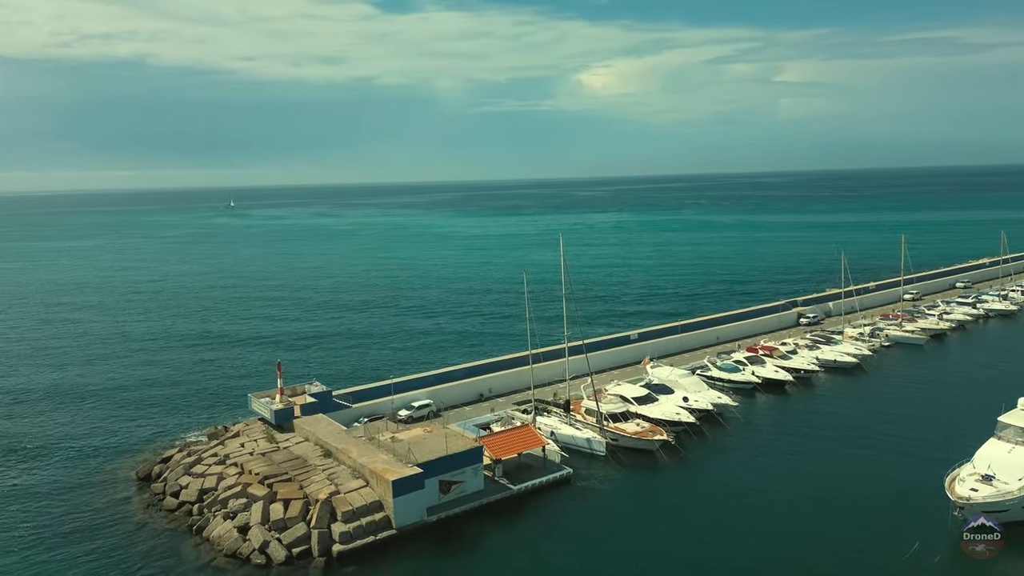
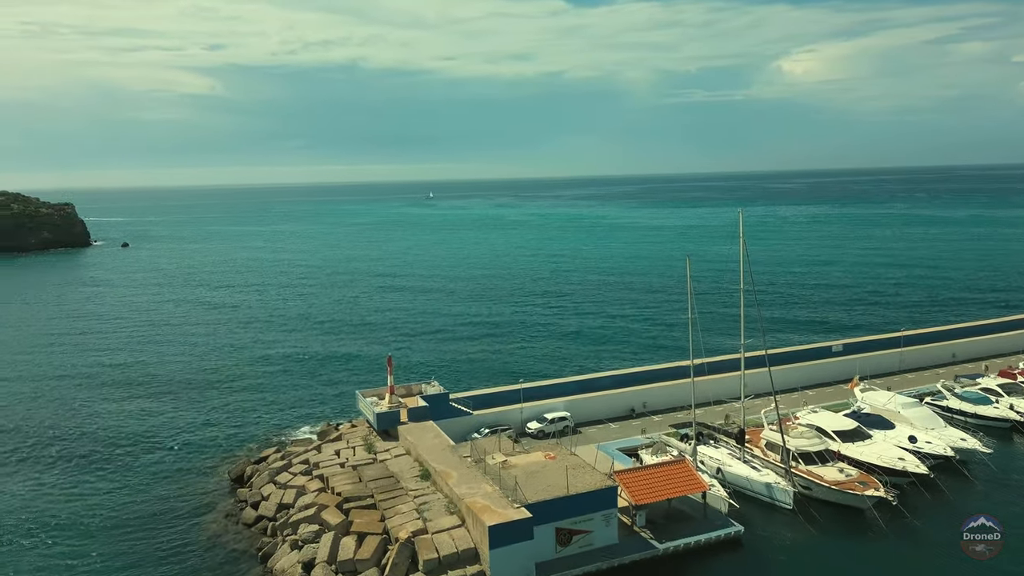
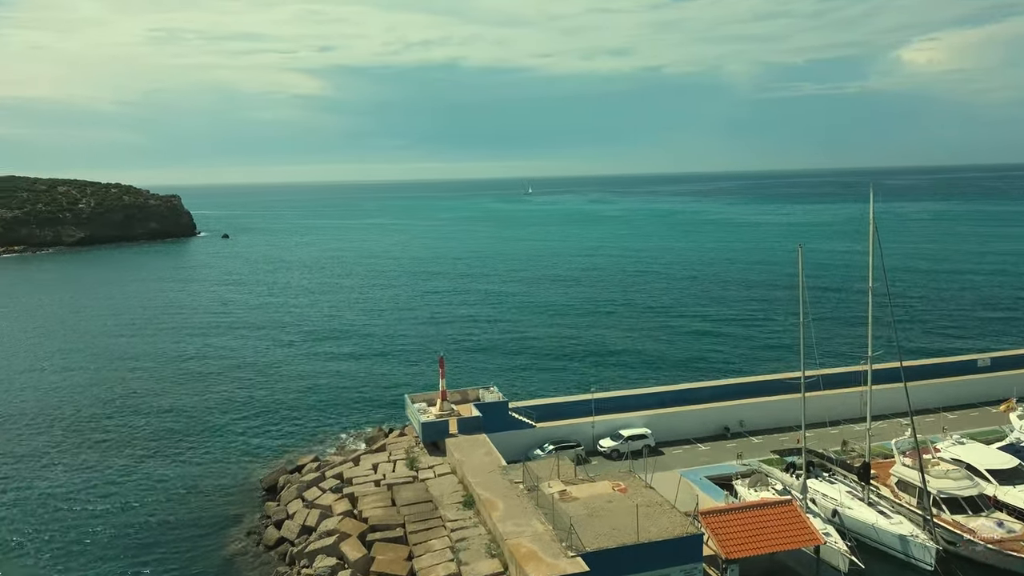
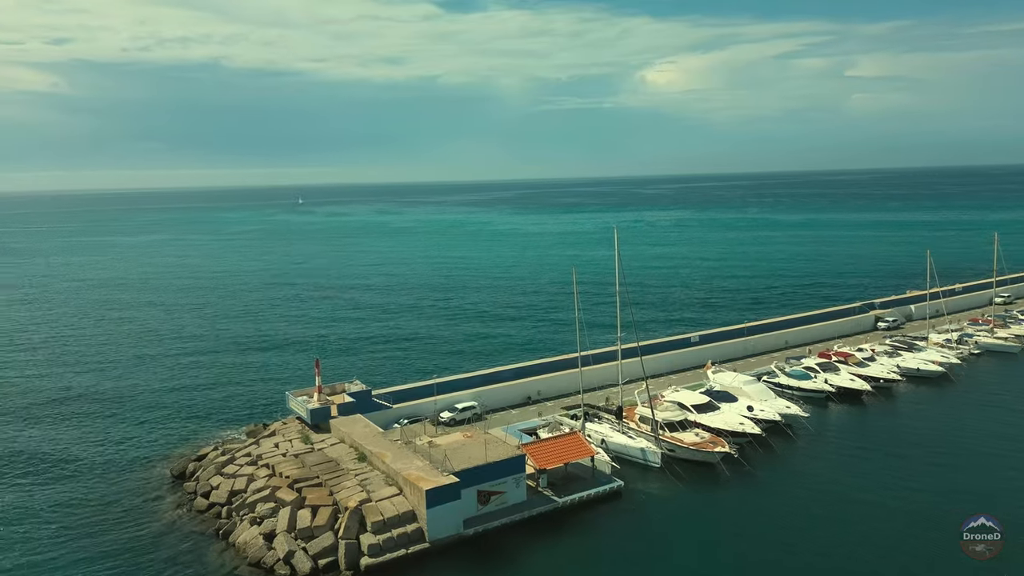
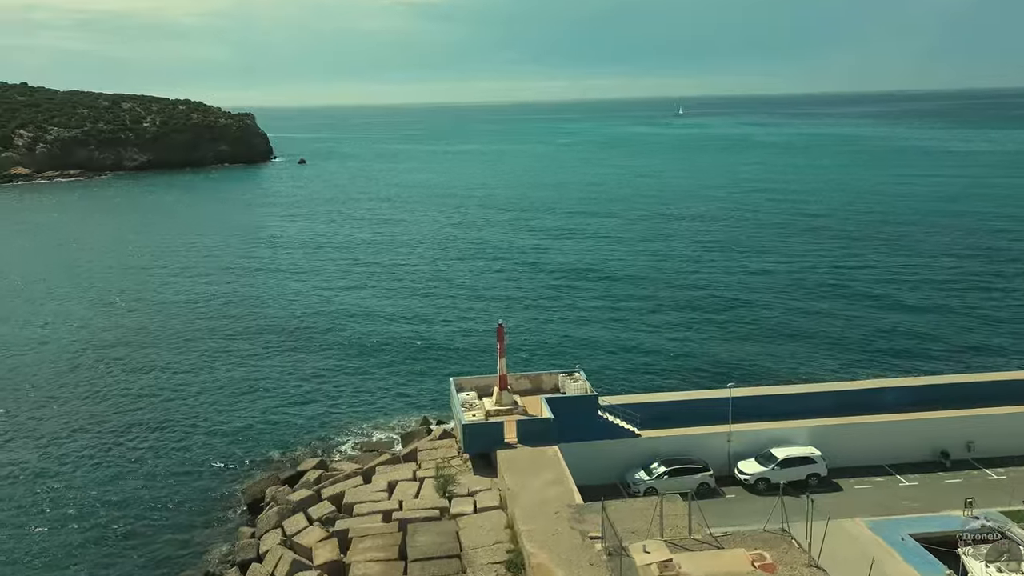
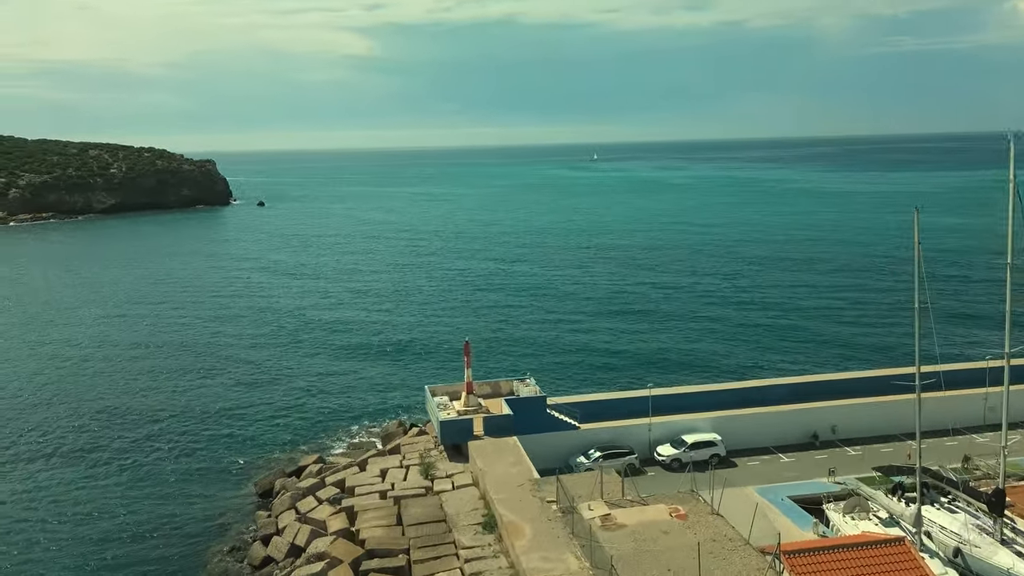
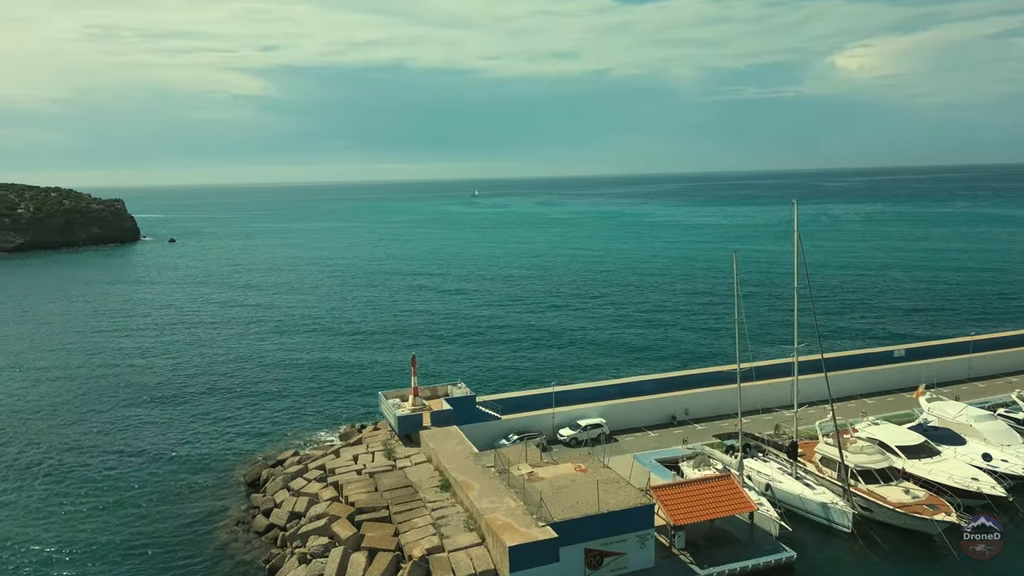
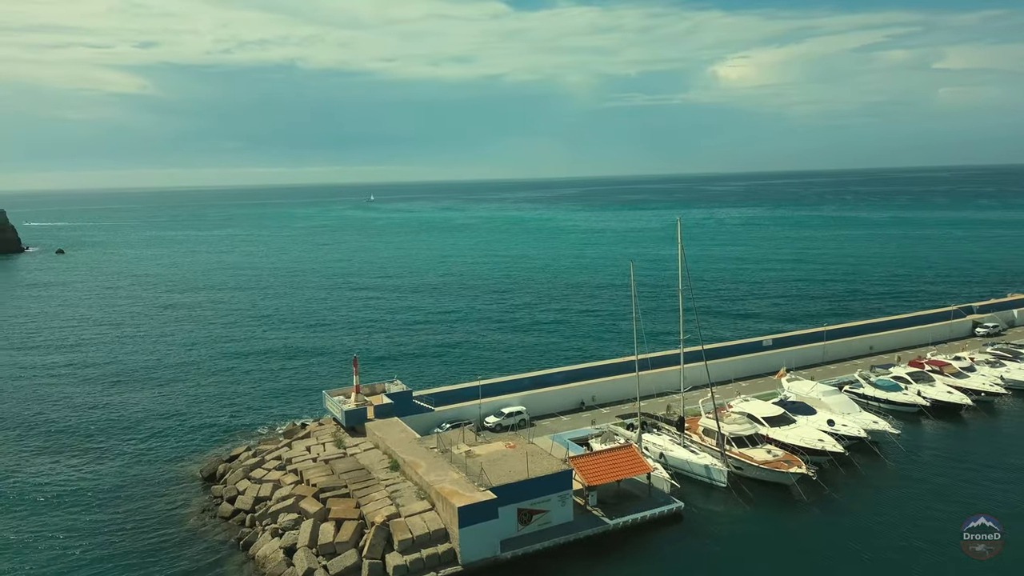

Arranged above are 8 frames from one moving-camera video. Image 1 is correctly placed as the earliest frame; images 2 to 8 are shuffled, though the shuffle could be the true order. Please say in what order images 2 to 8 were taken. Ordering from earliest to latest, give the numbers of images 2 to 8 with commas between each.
4, 8, 2, 7, 3, 6, 5
